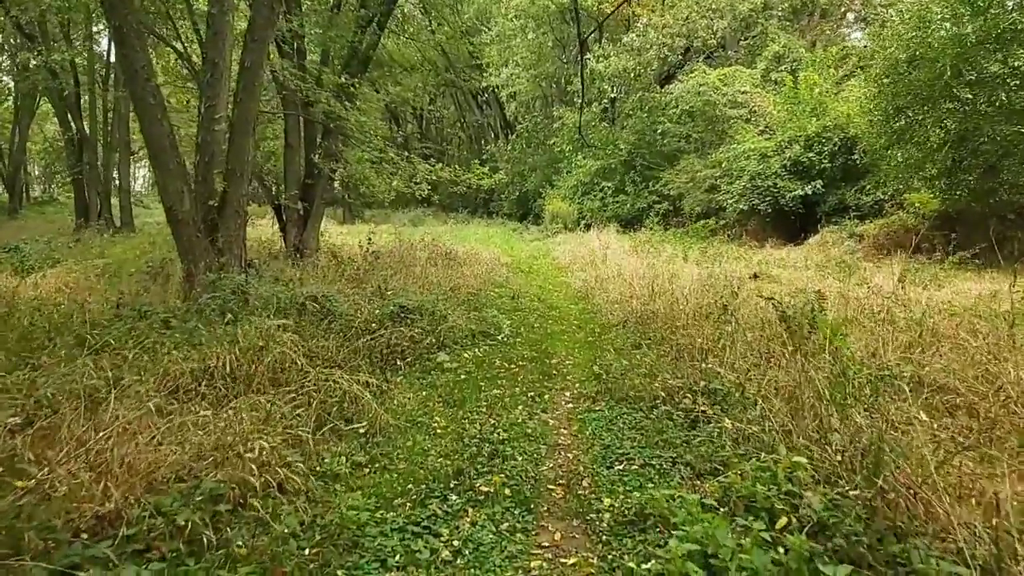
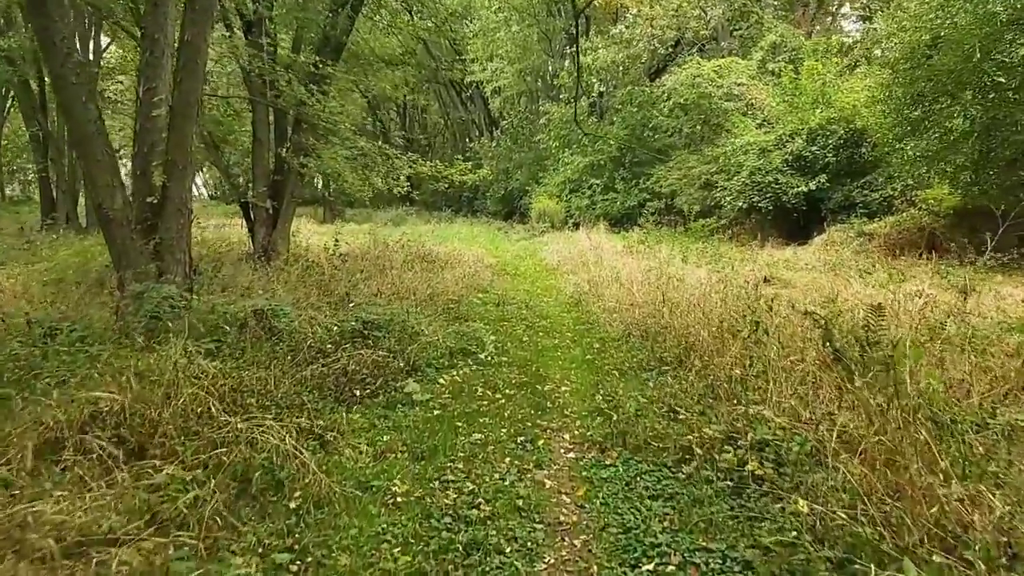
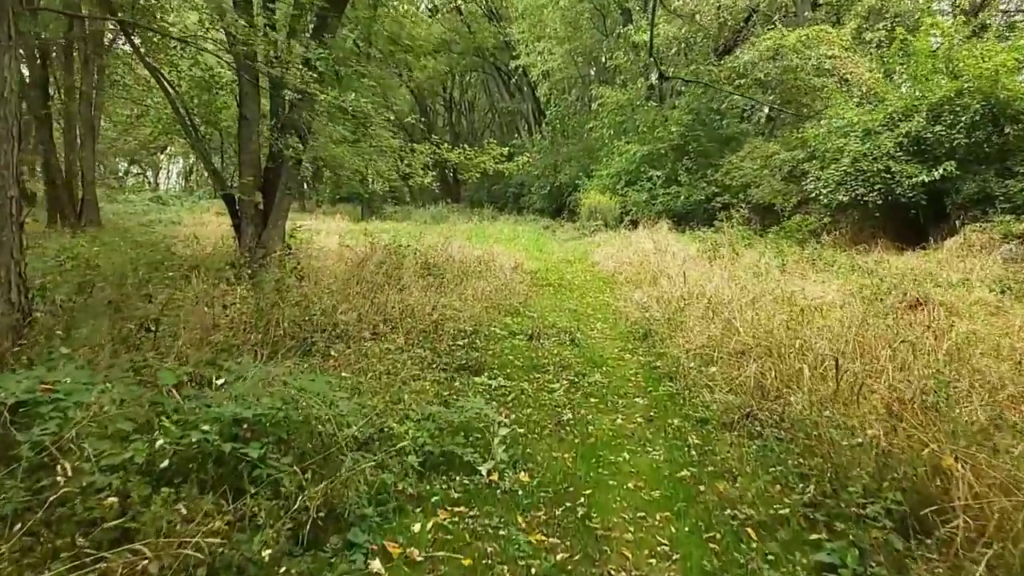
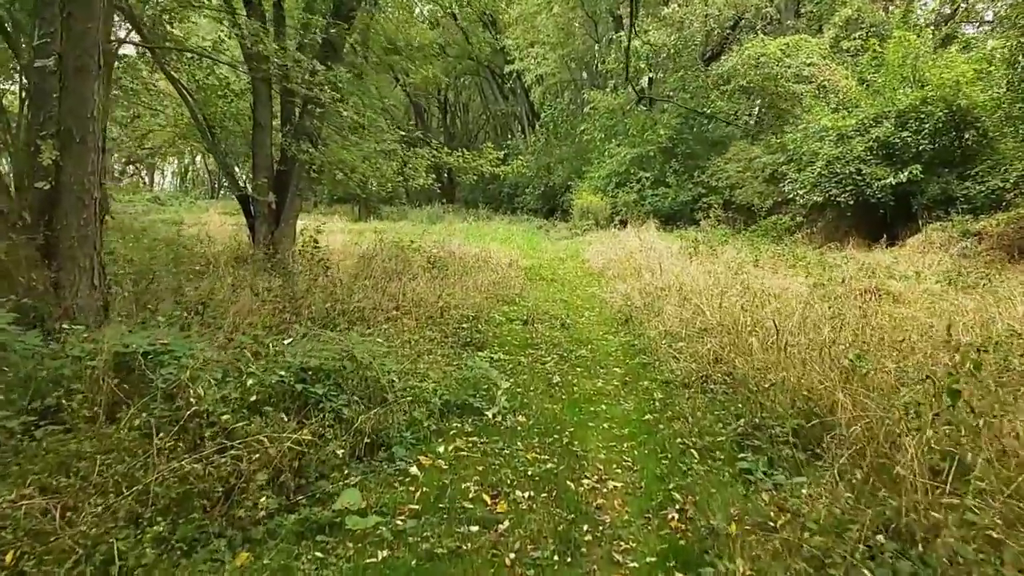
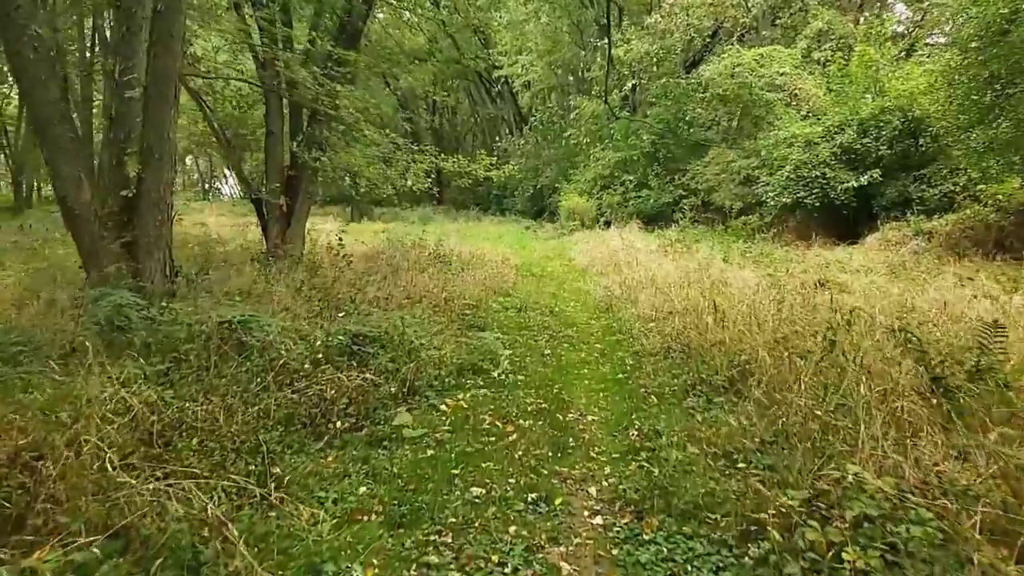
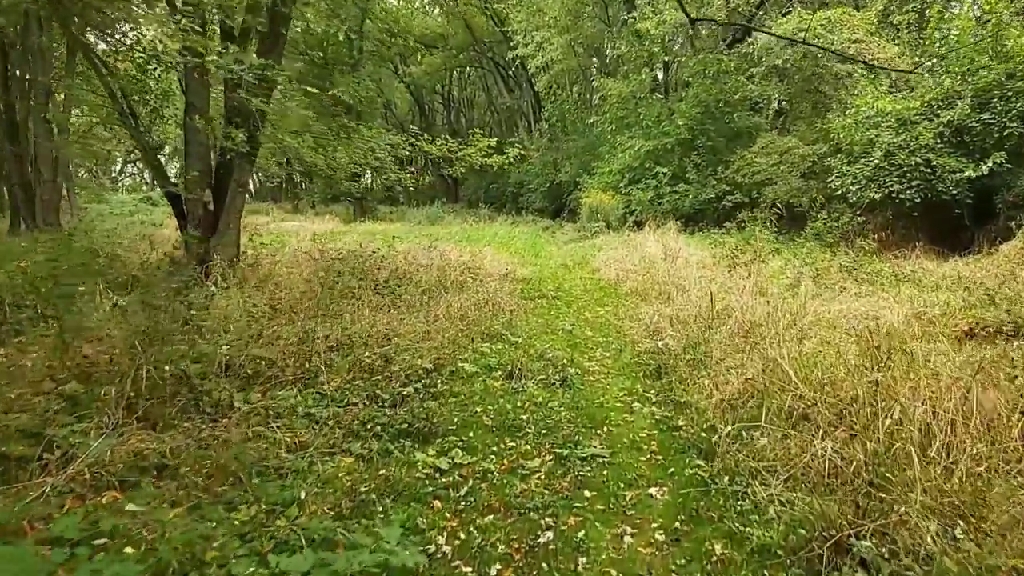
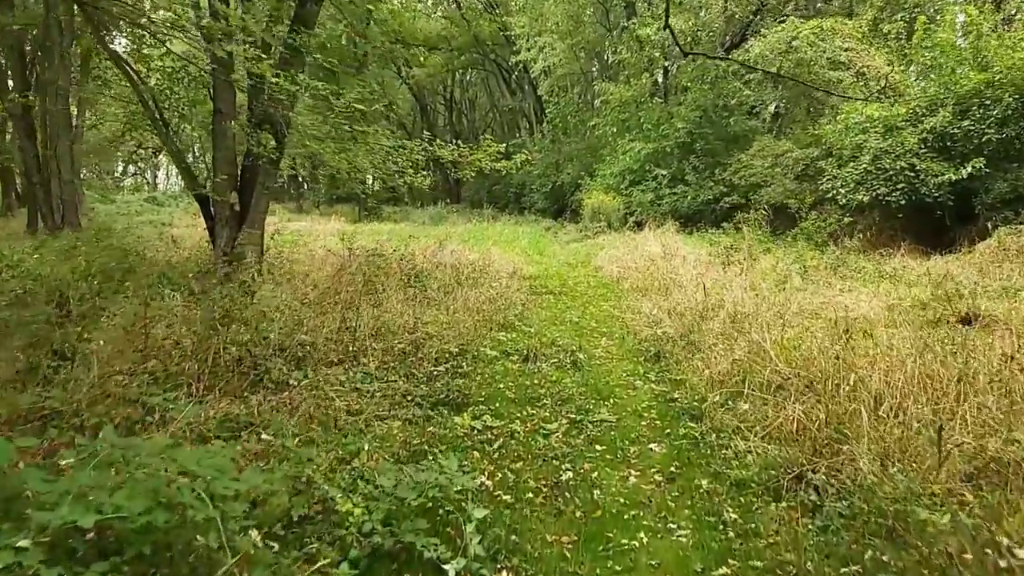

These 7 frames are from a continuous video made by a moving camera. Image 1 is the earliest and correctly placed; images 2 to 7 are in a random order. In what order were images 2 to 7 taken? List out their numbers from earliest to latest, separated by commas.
2, 5, 4, 3, 7, 6
